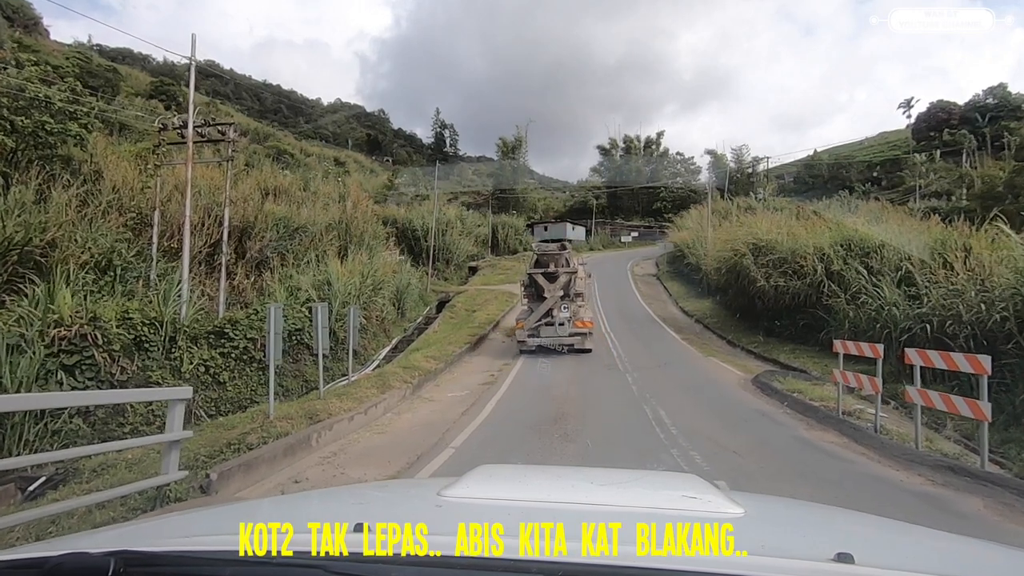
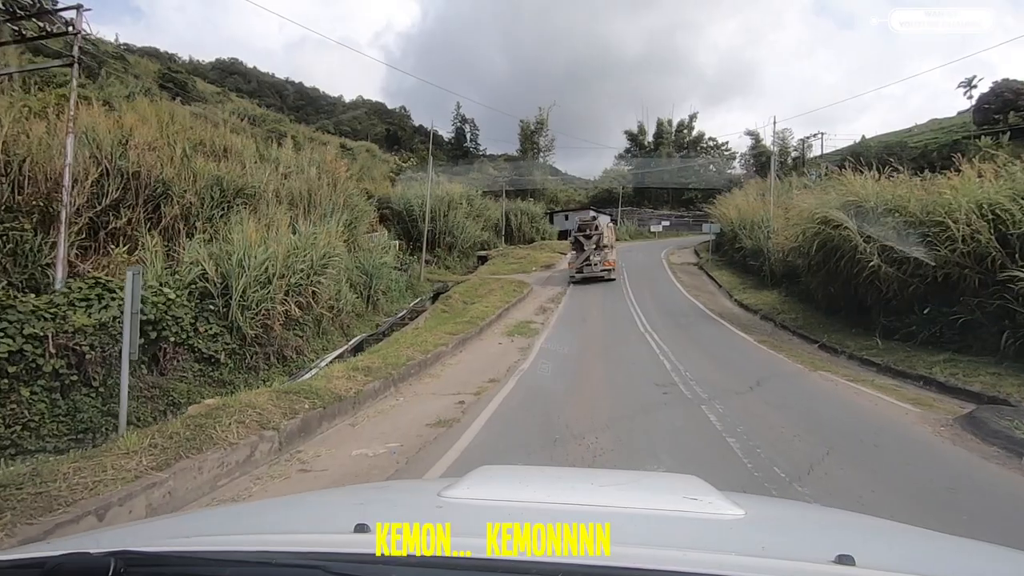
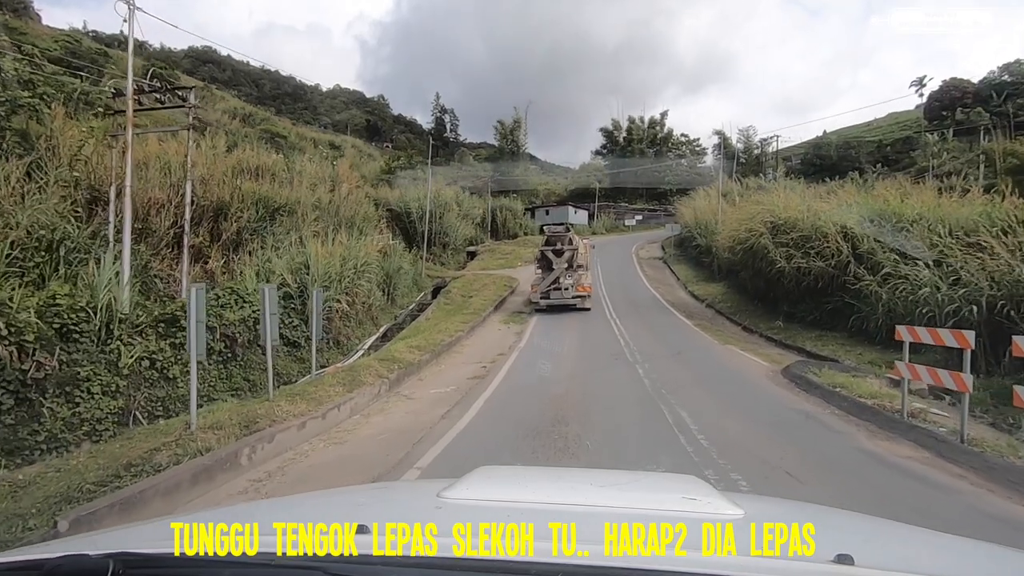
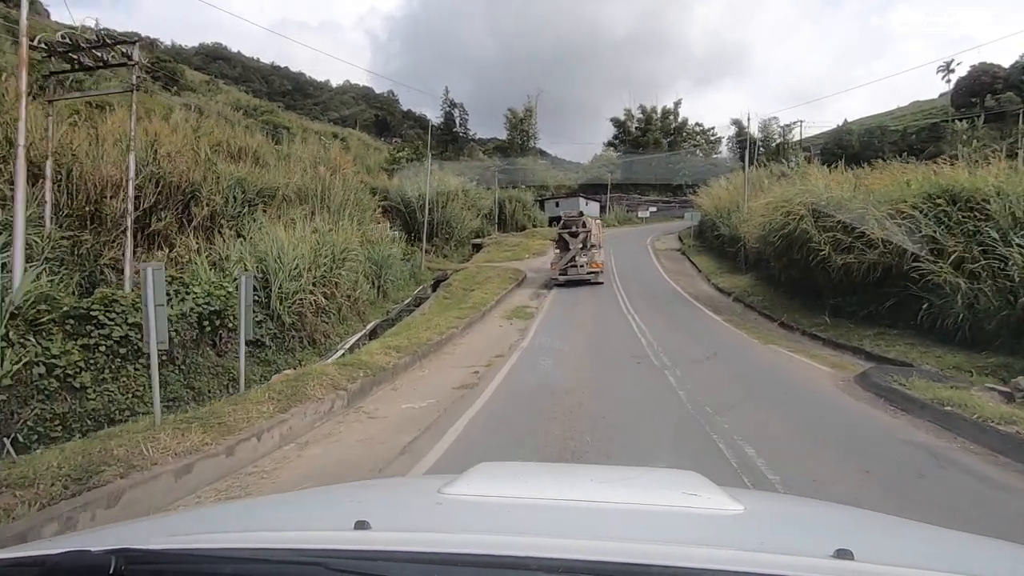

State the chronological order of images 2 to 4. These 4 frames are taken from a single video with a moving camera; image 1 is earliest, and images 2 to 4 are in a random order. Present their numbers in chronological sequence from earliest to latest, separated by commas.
3, 4, 2
